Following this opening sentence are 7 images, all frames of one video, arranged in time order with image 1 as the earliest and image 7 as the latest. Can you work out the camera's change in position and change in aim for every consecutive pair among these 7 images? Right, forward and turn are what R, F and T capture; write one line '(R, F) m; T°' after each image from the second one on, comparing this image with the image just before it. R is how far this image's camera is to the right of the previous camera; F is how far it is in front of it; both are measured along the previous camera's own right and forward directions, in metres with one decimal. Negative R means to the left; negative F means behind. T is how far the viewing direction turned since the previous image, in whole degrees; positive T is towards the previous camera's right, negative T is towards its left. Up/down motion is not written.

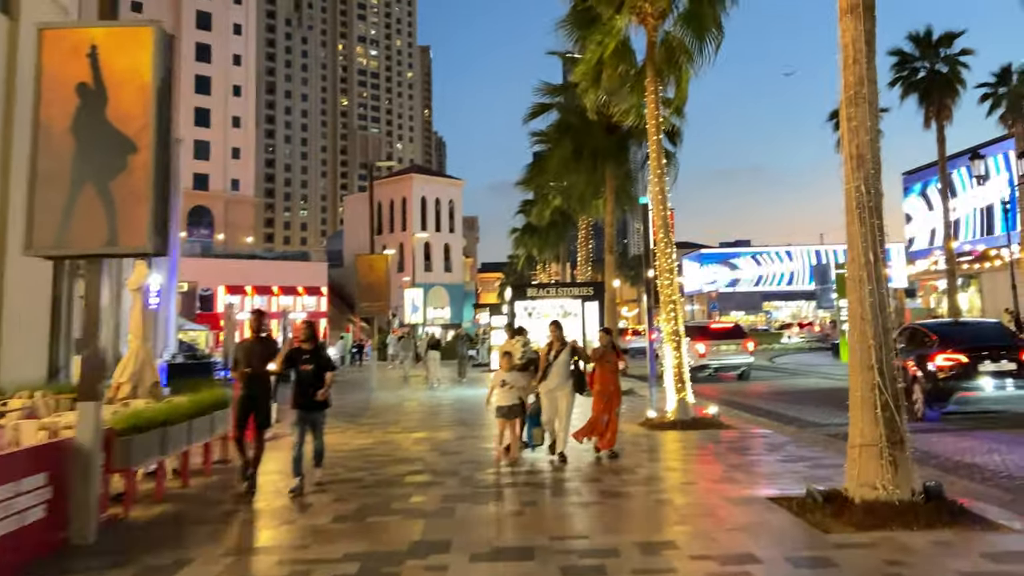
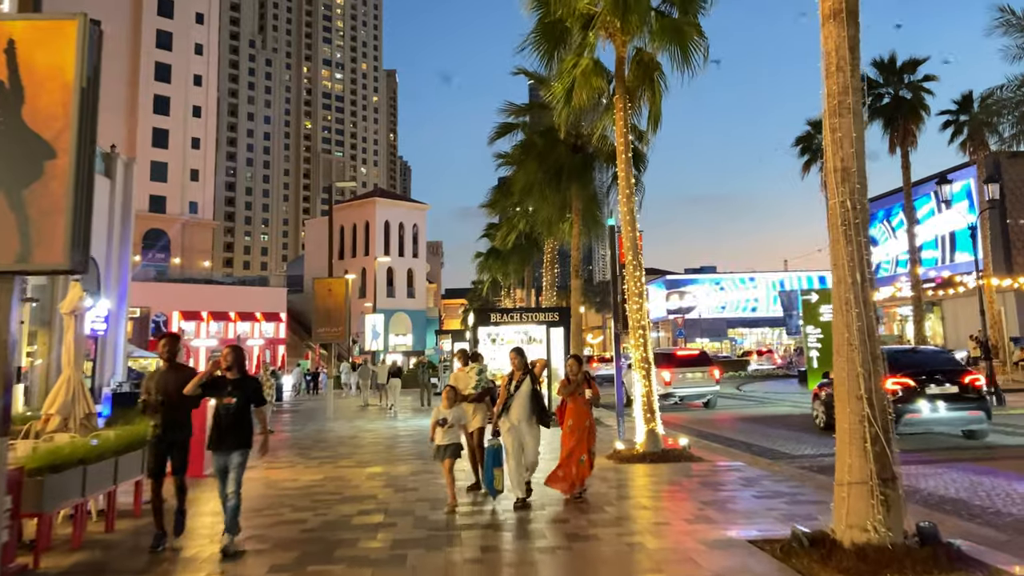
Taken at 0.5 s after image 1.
(0.0, +0.6) m; +3°
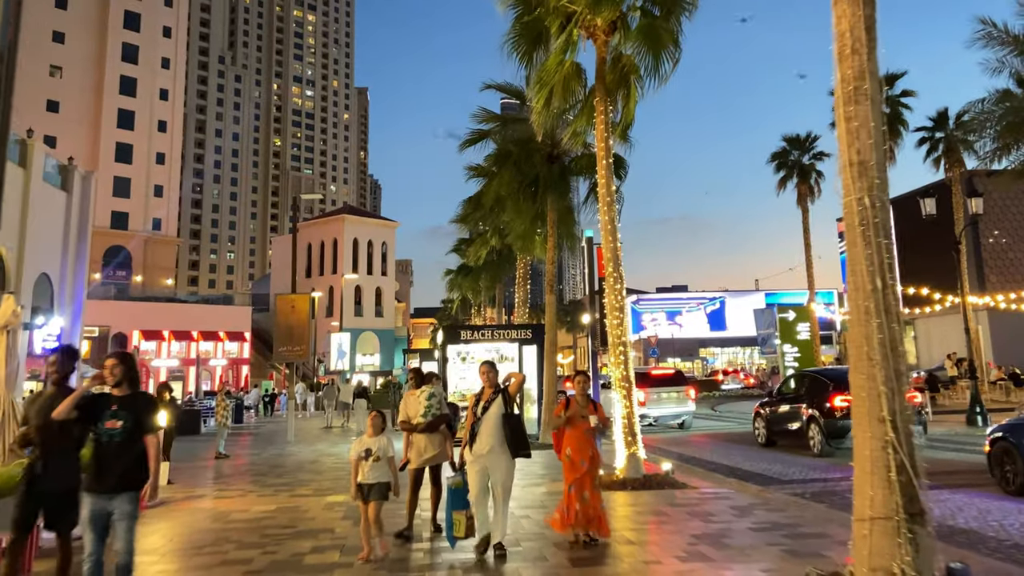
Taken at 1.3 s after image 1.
(0.0, +0.8) m; +2°
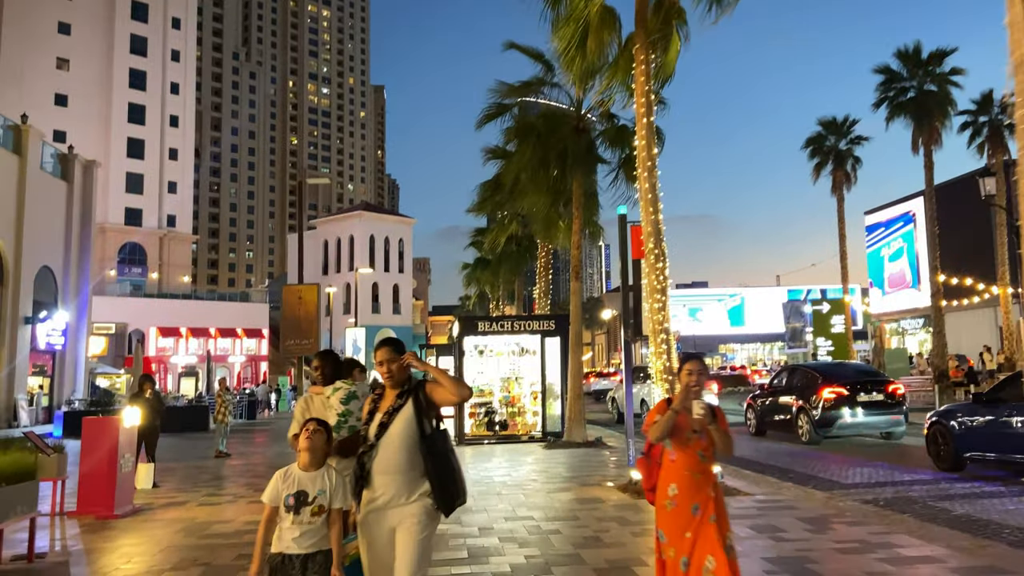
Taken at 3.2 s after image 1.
(-0.1, +1.4) m; -1°
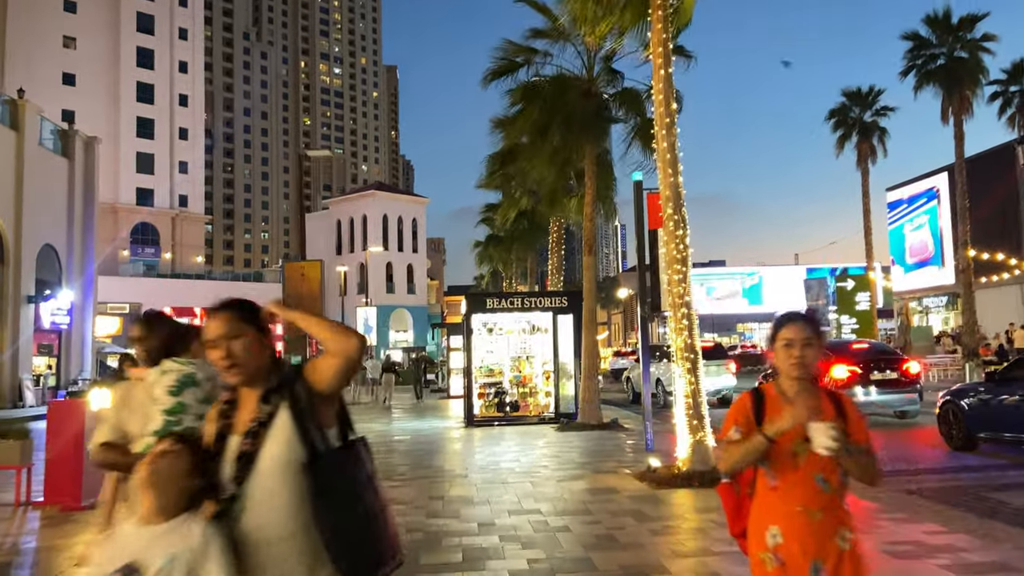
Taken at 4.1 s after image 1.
(+0.1, +0.9) m; -1°
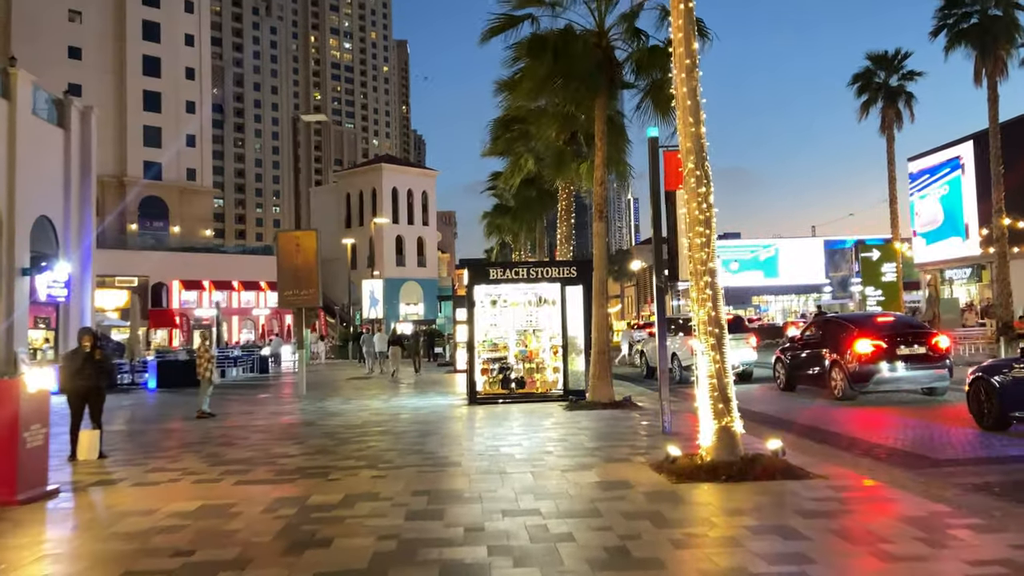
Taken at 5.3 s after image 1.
(+0.1, +1.1) m; -1°
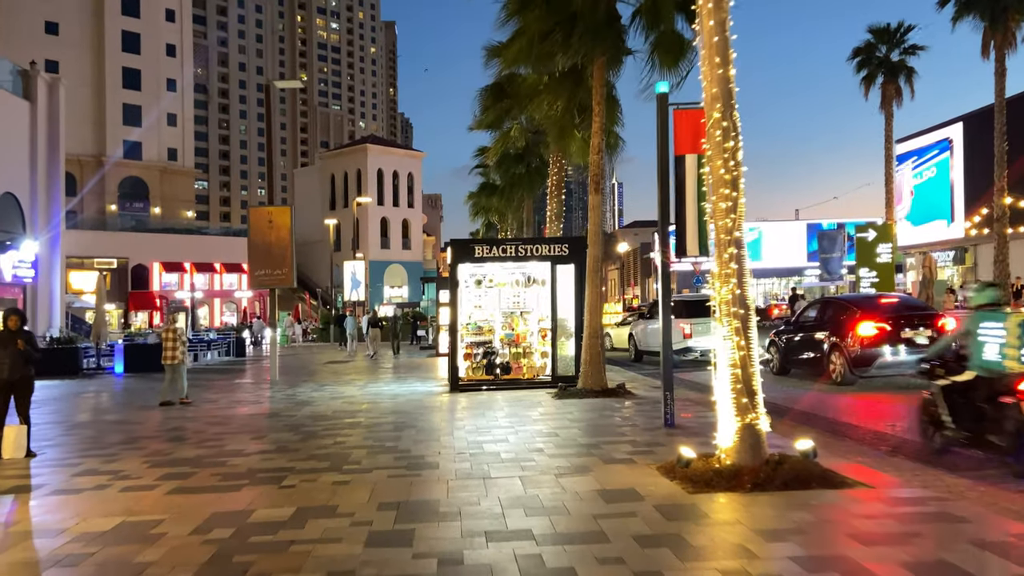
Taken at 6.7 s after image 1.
(0.0, +1.2) m; +1°
